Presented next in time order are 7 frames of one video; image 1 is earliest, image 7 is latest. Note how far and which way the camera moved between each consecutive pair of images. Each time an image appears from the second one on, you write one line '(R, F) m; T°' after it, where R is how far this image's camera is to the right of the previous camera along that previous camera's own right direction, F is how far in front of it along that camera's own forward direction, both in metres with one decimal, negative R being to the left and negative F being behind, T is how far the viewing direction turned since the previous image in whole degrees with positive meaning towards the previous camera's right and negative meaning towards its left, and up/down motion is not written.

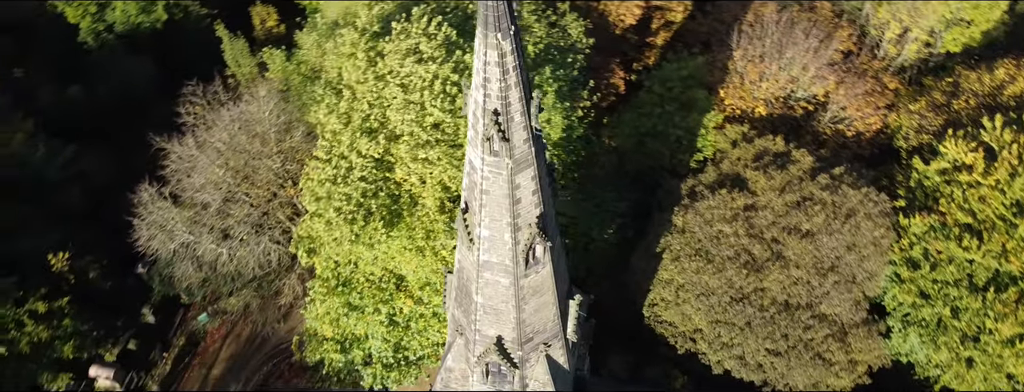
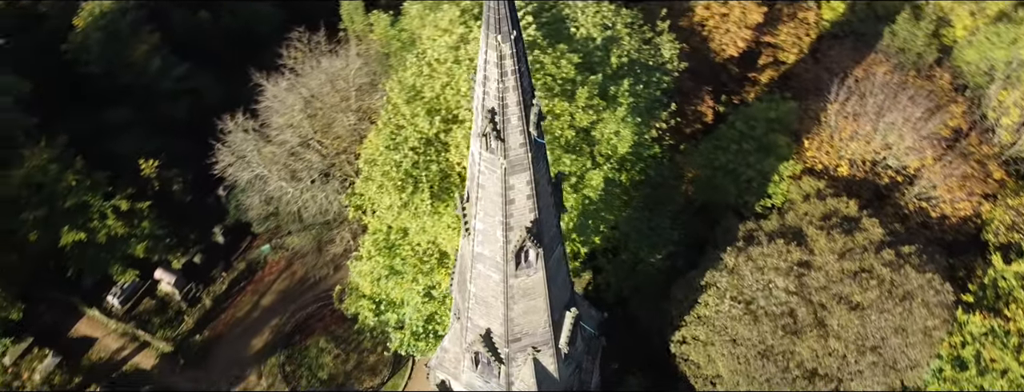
(+1.2, -0.1) m; -8°
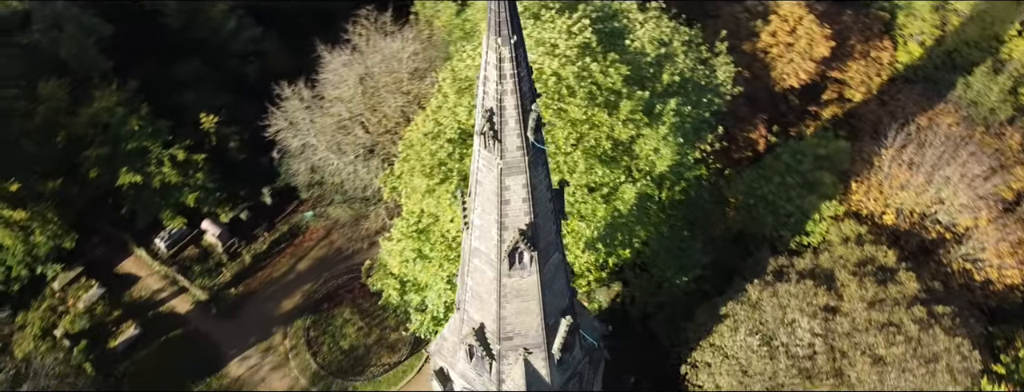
(+0.7, -0.1) m; -5°
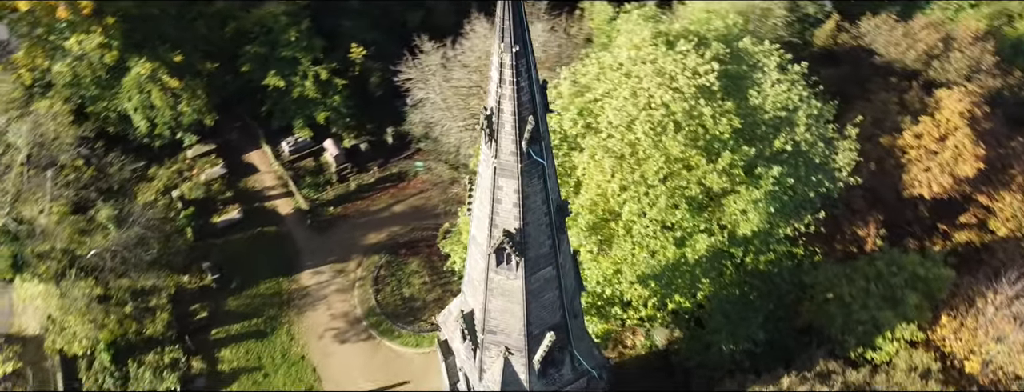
(+1.7, 0.0) m; -12°
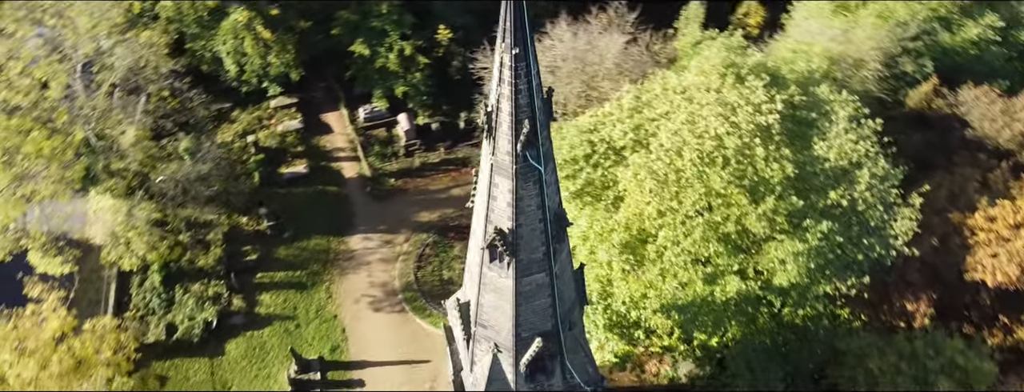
(+1.0, 0.0) m; -7°
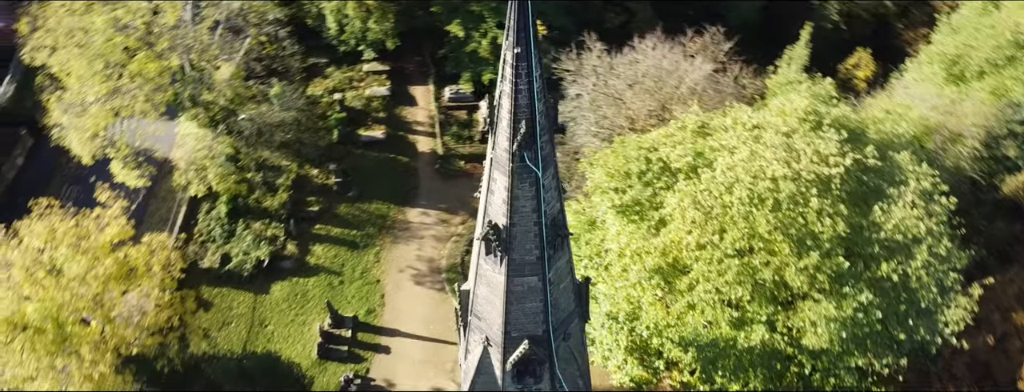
(+1.1, 0.0) m; -7°
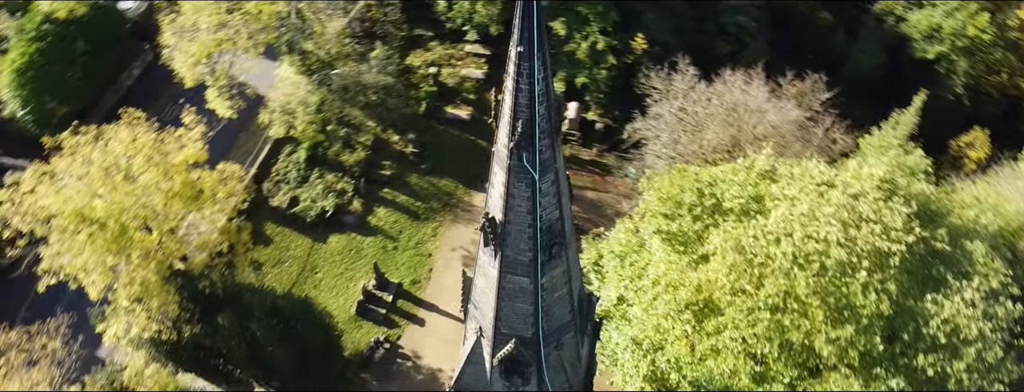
(+1.2, +0.1) m; -8°
